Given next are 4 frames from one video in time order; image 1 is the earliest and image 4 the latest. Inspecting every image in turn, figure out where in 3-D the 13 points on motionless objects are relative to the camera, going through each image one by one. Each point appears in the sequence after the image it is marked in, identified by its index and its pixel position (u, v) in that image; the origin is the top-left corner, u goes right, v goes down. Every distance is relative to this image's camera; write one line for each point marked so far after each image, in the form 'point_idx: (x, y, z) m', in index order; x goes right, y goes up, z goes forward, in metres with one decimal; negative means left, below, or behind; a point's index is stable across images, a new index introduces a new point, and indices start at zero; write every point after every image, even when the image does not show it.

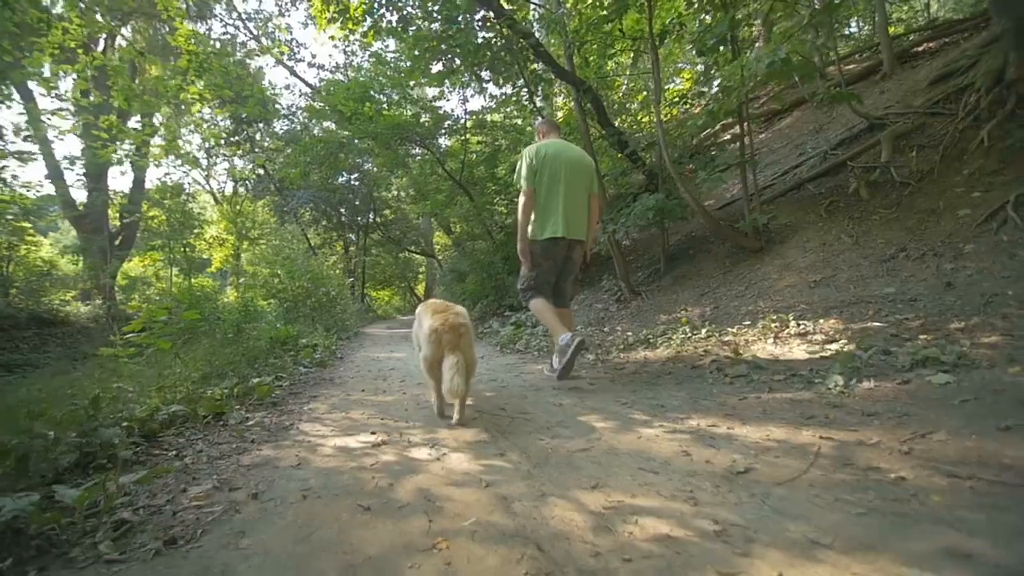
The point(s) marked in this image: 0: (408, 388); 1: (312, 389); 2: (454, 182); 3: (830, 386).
0: (-1.0, -1.0, +4.5) m
1: (-2.0, -1.0, +4.6) m
2: (-1.6, +2.9, +13.0) m
3: (+2.2, -0.7, +3.3) m
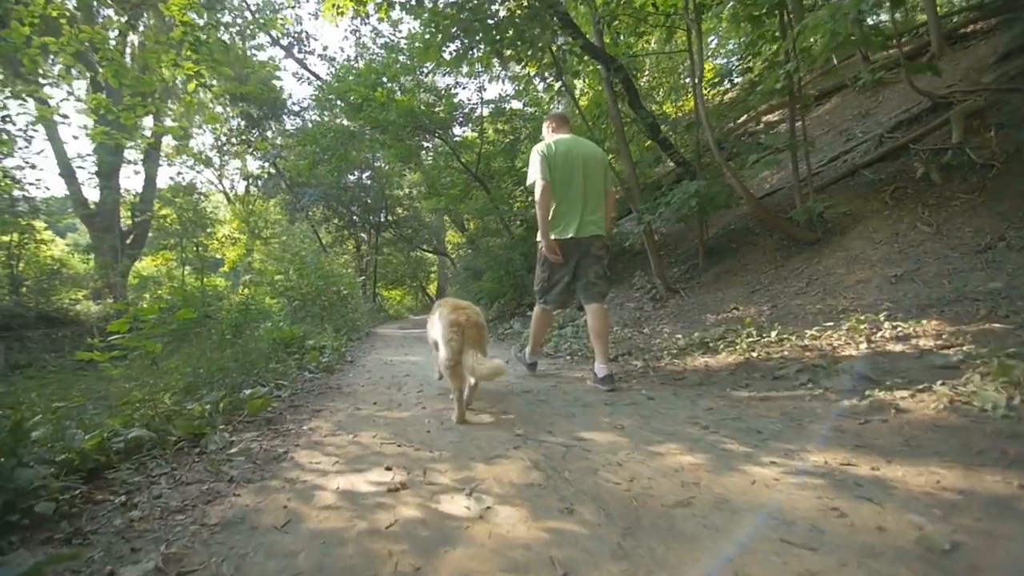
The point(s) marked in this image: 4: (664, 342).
0: (-0.7, -0.9, +3.8) m
1: (-1.7, -0.9, +3.9) m
2: (-1.1, +3.0, +12.3) m
3: (+2.5, -0.6, +2.5) m
4: (+1.7, -0.6, +5.2) m
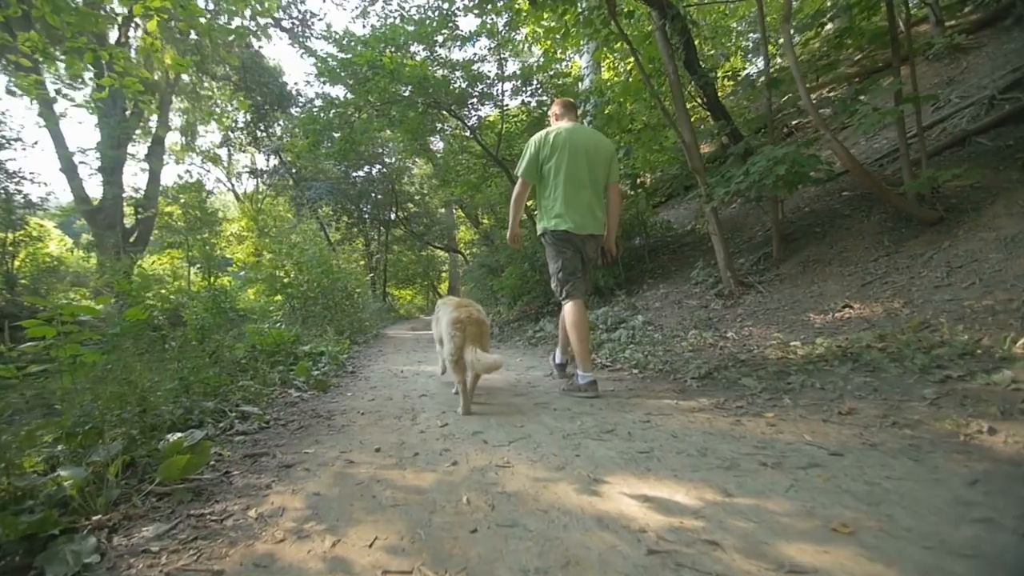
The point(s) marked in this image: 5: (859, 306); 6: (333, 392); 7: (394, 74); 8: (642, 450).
0: (-0.3, -0.8, +2.5) m
1: (-1.2, -0.9, +2.6) m
2: (-0.5, +3.1, +11.0) m
3: (+2.9, -0.6, +1.1) m
4: (+2.1, -0.5, +3.9) m
5: (+3.4, -0.2, +4.5) m
6: (-1.6, -0.9, +4.1) m
7: (-2.6, +4.6, +10.1) m
8: (+0.6, -0.8, +2.2) m
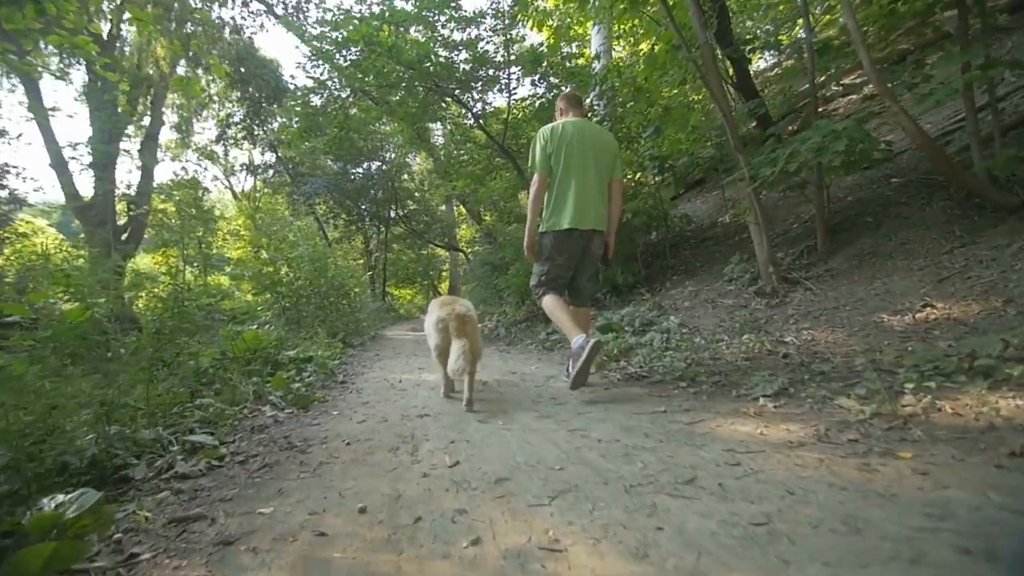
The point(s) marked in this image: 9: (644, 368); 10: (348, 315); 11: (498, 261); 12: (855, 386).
0: (-0.1, -0.8, +1.8) m
1: (-1.1, -0.8, +1.9) m
2: (-0.4, +3.1, +10.3) m
3: (+3.1, -0.5, +0.4) m
4: (+2.3, -0.5, +3.1) m
5: (+3.6, -0.1, +3.8) m
6: (-1.4, -0.9, +3.4) m
7: (-2.4, +4.7, +9.4) m
8: (+0.8, -0.8, +1.5) m
9: (+1.1, -0.7, +4.0) m
10: (-3.4, -0.5, +9.6) m
11: (-0.3, +0.6, +9.7) m
12: (+2.0, -0.6, +2.7) m
